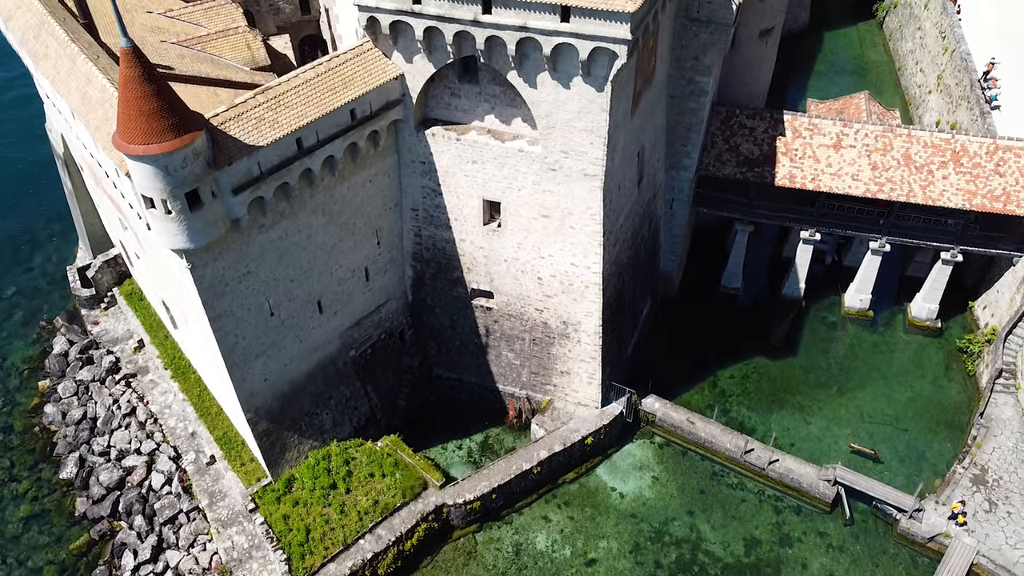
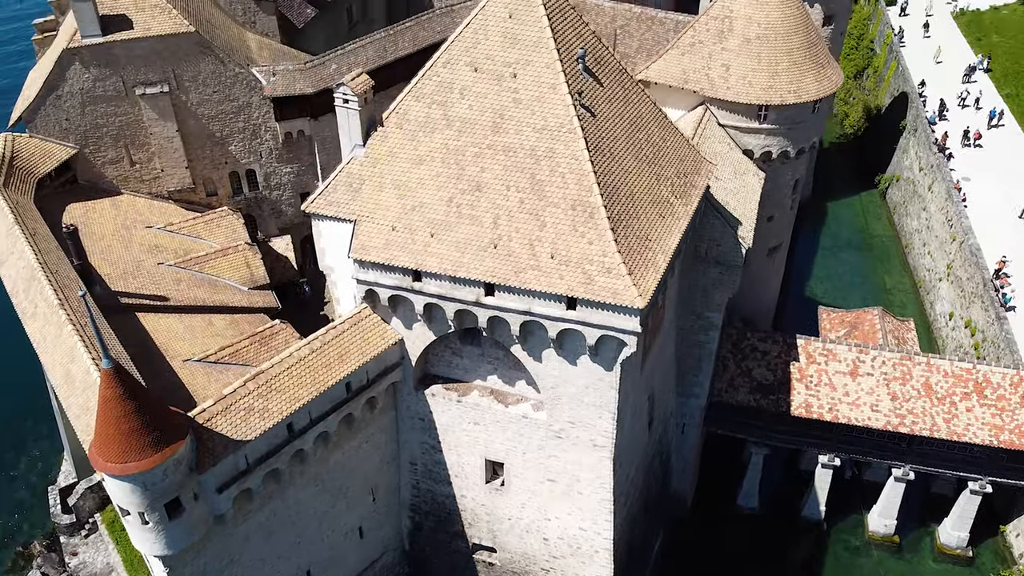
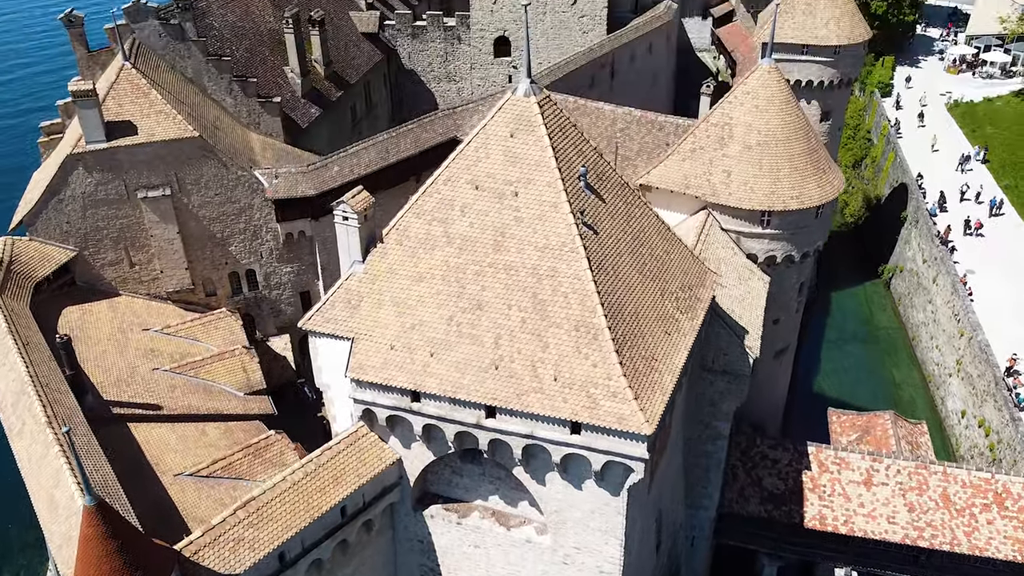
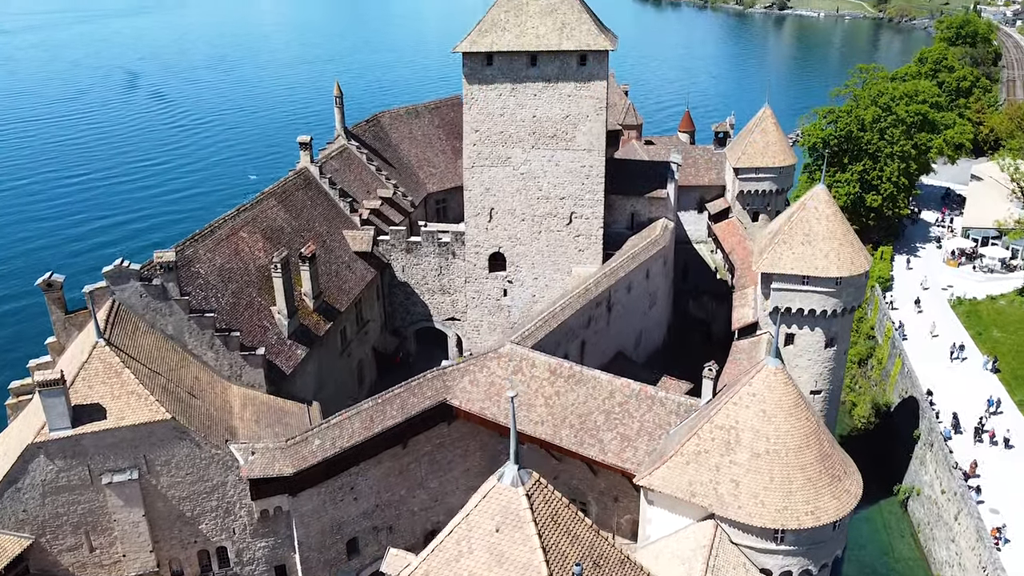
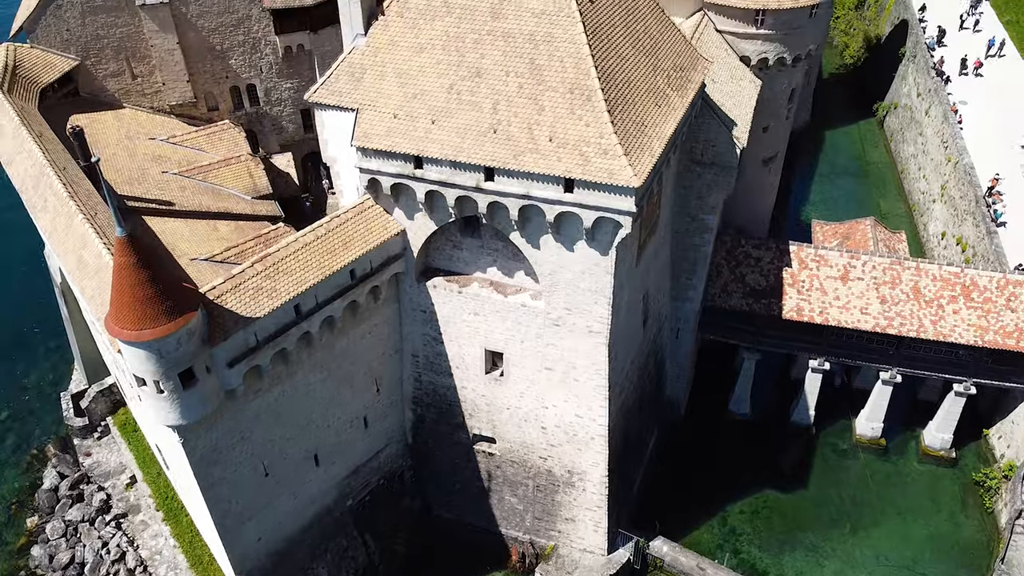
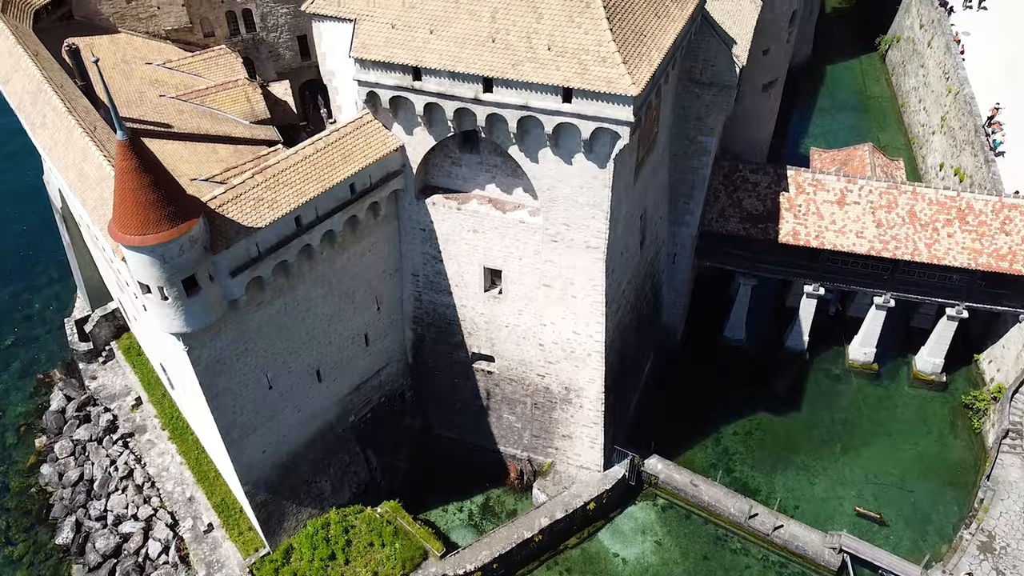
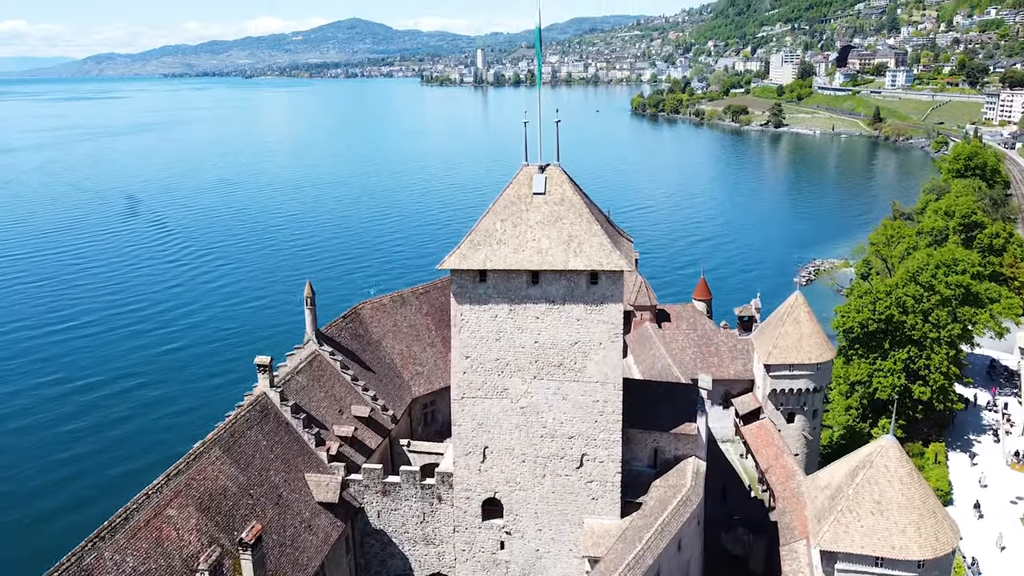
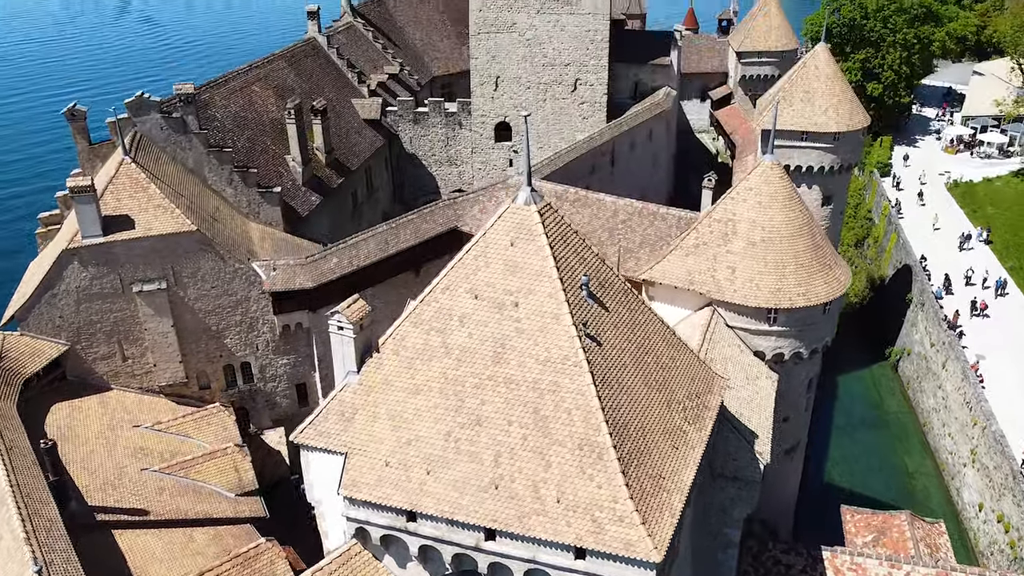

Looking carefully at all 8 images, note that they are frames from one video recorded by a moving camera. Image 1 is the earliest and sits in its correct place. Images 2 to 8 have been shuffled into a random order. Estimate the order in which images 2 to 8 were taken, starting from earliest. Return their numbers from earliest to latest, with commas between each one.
6, 5, 2, 3, 8, 4, 7
